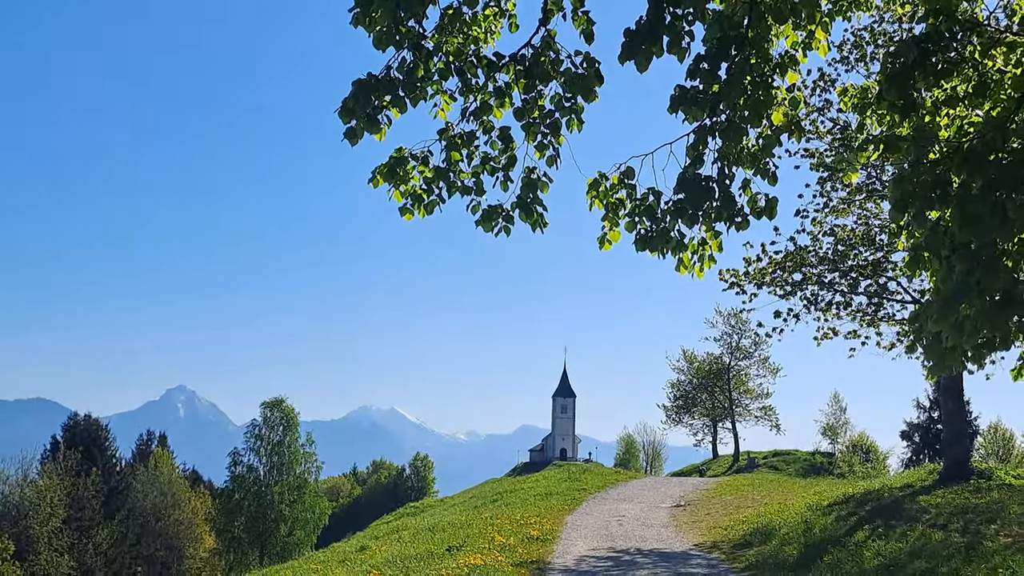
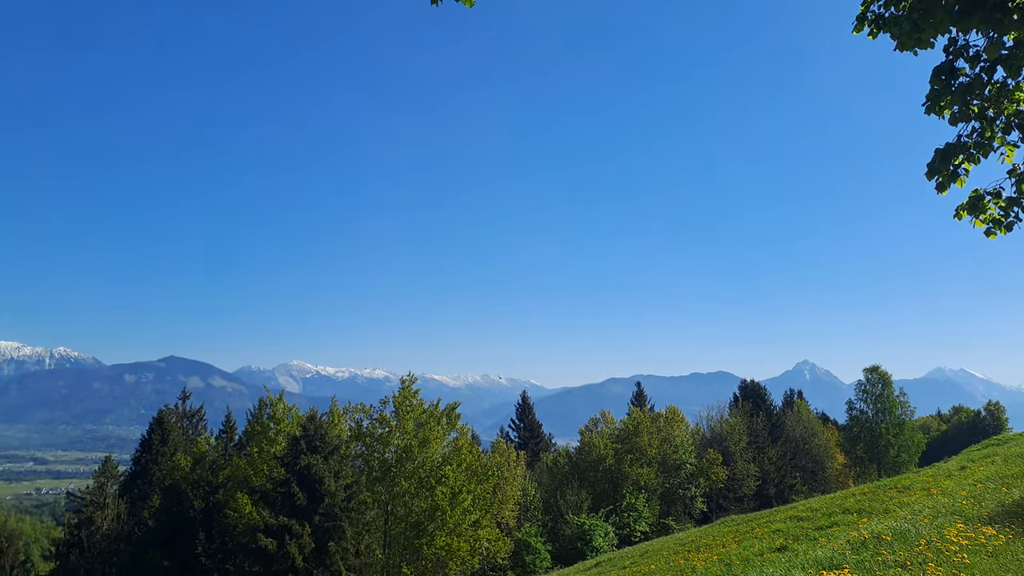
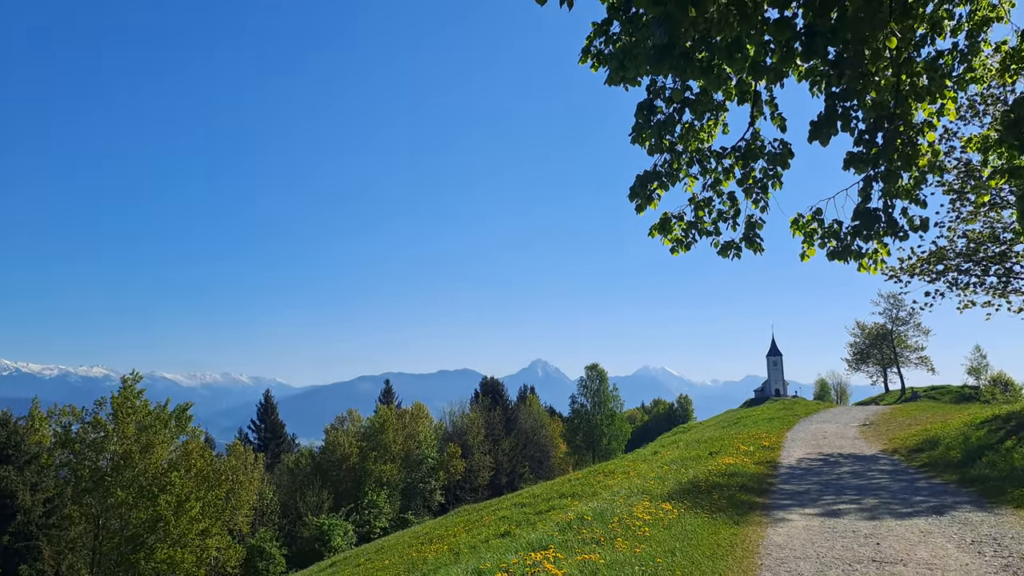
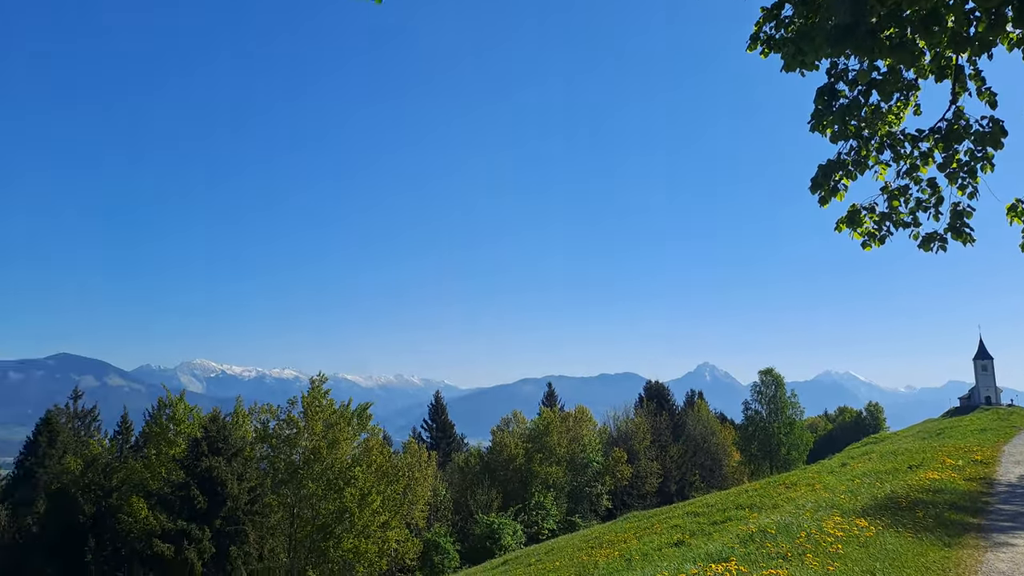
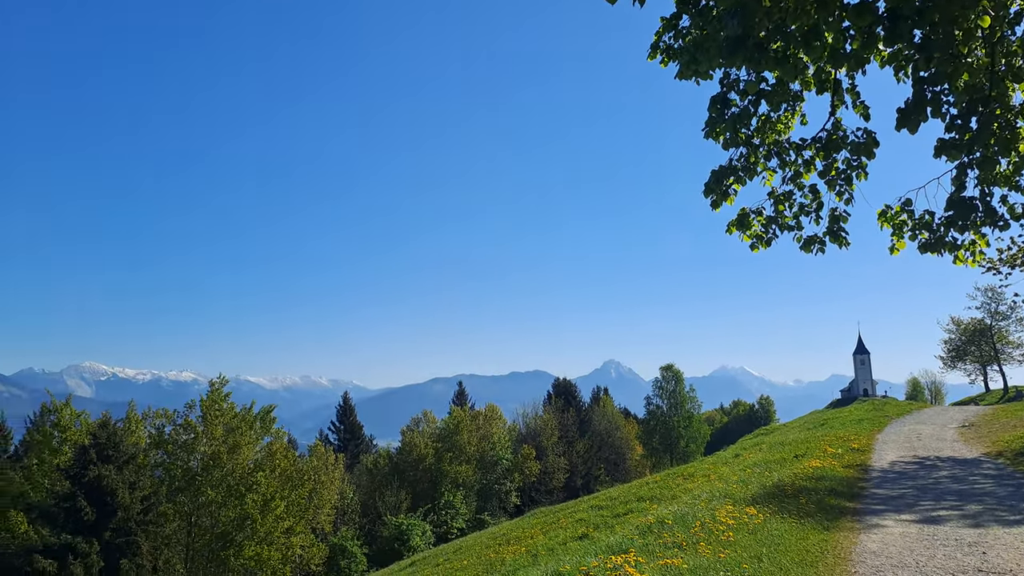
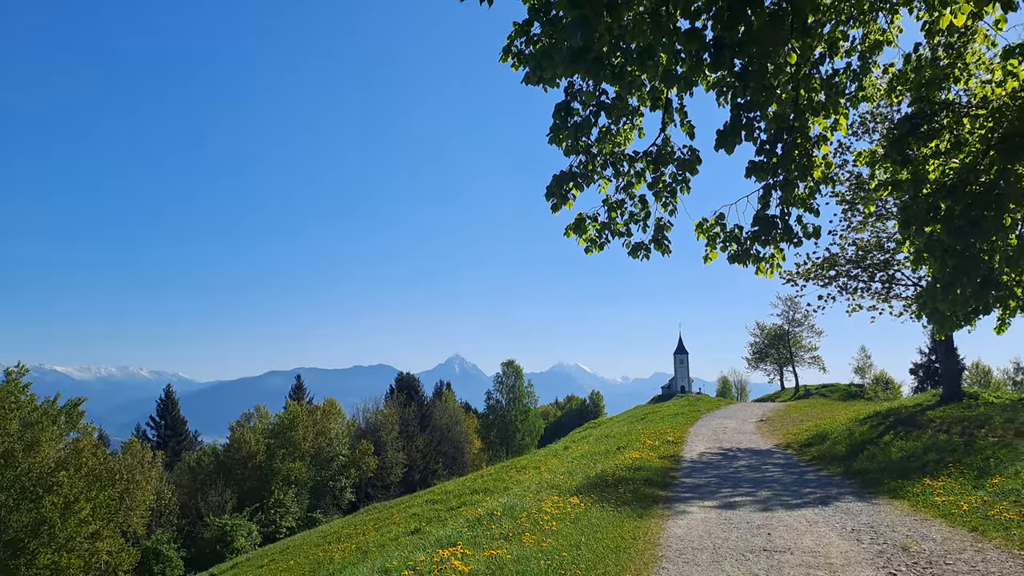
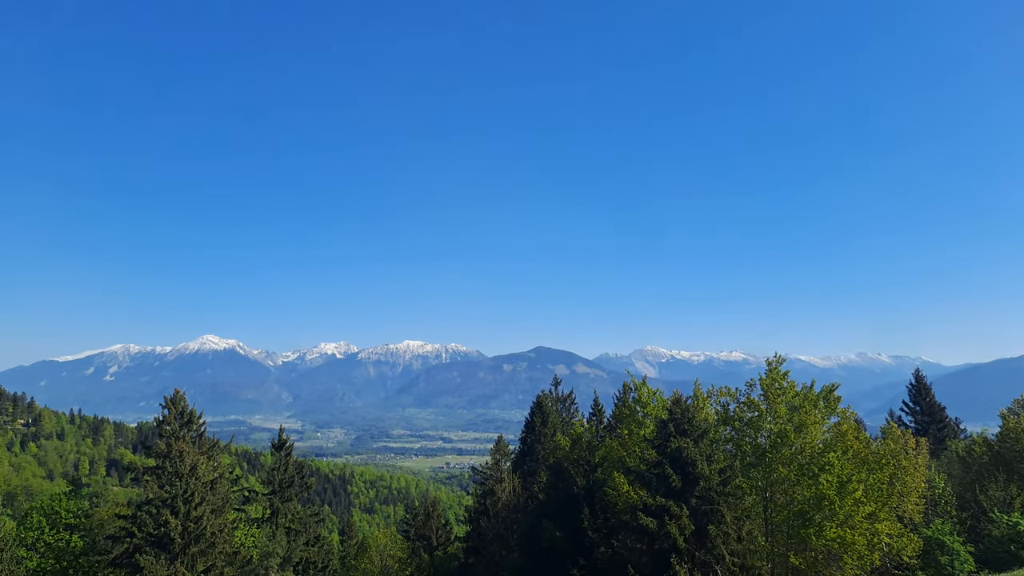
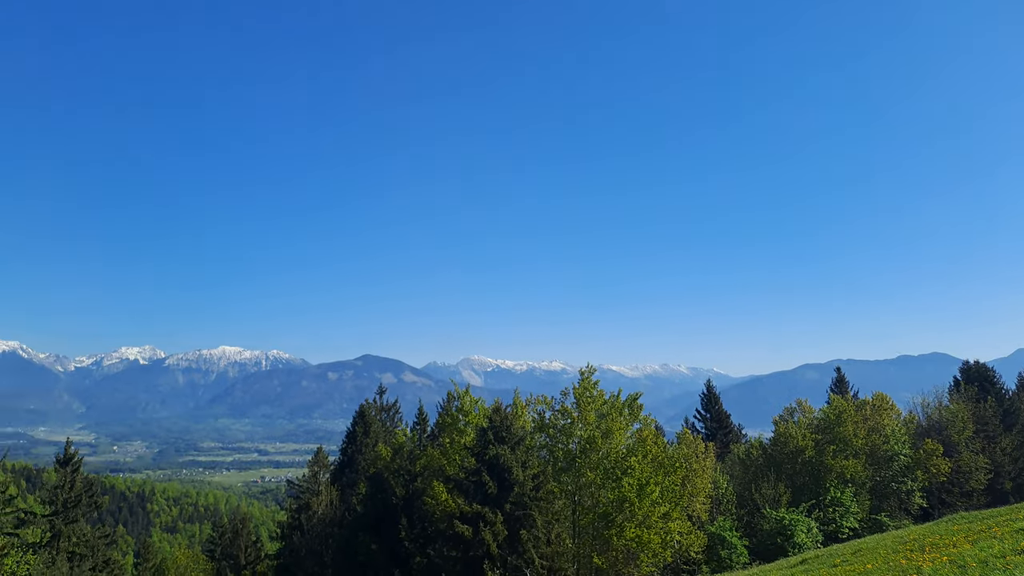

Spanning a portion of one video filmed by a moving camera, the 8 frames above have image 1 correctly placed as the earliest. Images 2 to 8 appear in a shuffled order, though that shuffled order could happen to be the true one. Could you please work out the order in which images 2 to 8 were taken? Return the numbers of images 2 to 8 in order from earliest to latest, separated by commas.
6, 3, 5, 4, 2, 8, 7
